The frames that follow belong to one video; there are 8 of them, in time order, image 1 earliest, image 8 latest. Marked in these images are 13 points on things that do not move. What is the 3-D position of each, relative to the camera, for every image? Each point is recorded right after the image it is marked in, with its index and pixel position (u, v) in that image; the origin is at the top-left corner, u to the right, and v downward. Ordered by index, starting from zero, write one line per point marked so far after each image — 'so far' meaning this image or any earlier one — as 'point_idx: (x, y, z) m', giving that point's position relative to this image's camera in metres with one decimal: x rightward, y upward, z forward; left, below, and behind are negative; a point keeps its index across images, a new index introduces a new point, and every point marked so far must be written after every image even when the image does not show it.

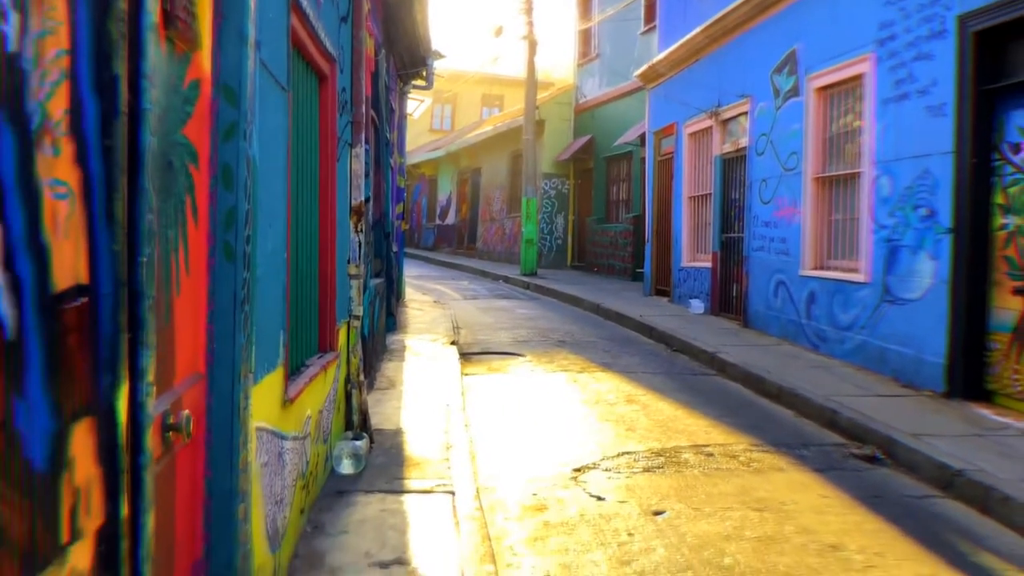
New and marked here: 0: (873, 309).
0: (+3.0, -0.2, +7.6) m
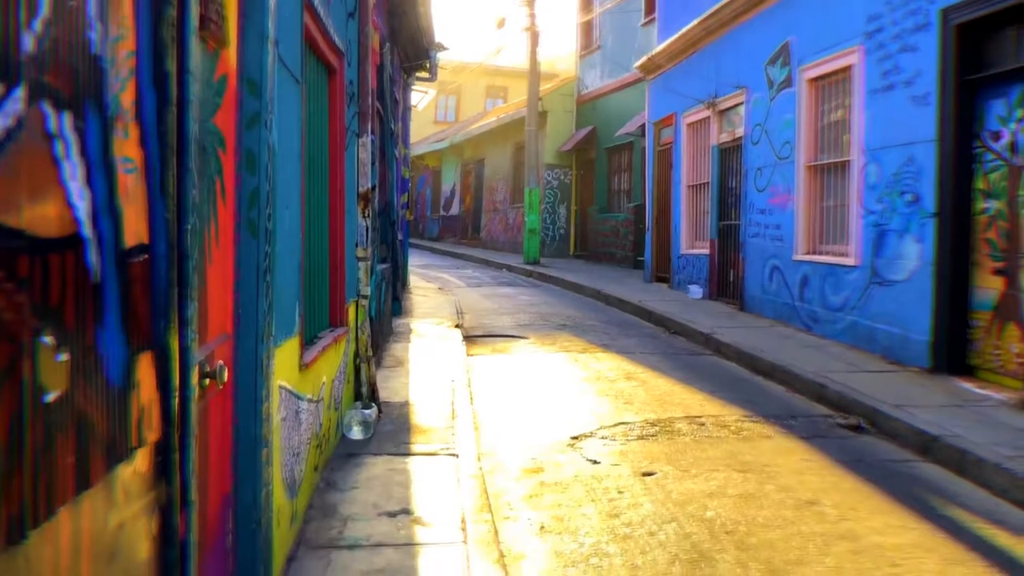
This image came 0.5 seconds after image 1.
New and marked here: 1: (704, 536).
0: (+3.0, 0.0, +7.9) m
1: (+0.8, -1.0, +3.9) m
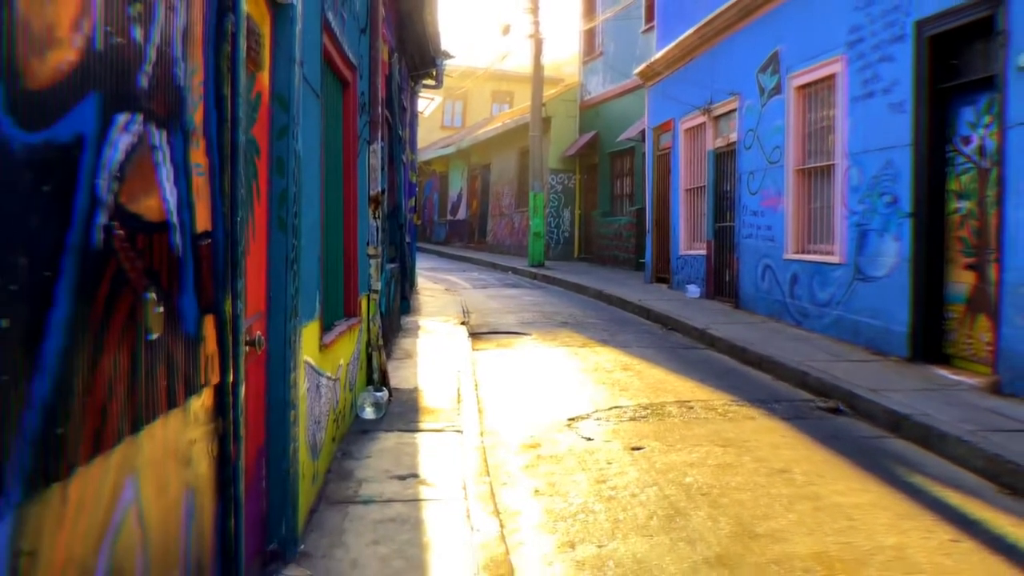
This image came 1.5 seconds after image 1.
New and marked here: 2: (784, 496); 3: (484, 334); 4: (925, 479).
0: (+3.0, 0.0, +8.3) m
1: (+0.8, -1.0, +4.3) m
2: (+1.3, -1.0, +4.3) m
3: (-0.3, -0.5, +10.6) m
4: (+2.1, -1.0, +4.7) m
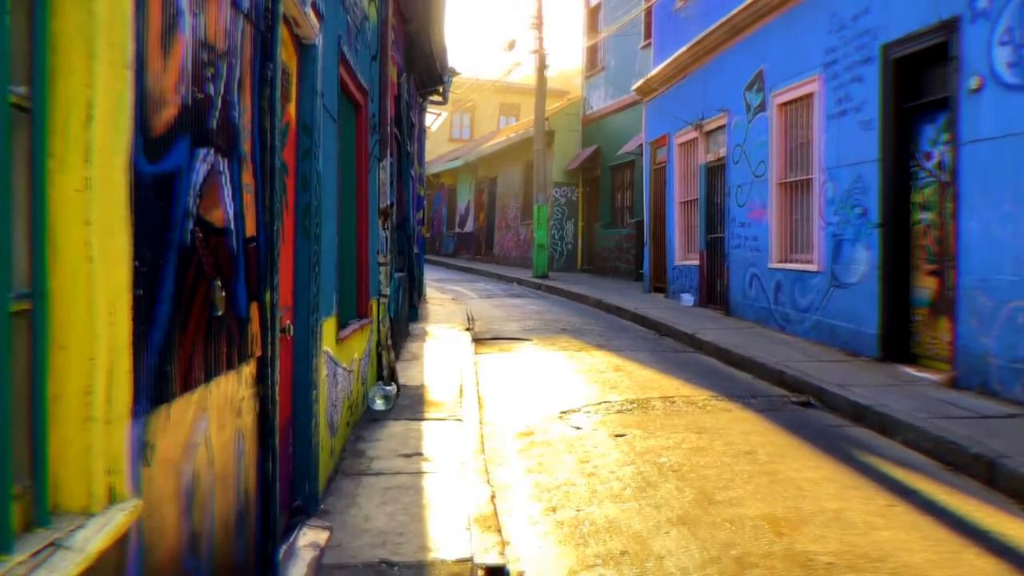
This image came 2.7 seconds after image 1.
0: (+3.0, -0.1, +8.9) m
1: (+0.8, -1.0, +4.9) m
2: (+1.2, -1.0, +4.9) m
3: (-0.3, -0.6, +11.2) m
4: (+2.1, -1.0, +5.3) m
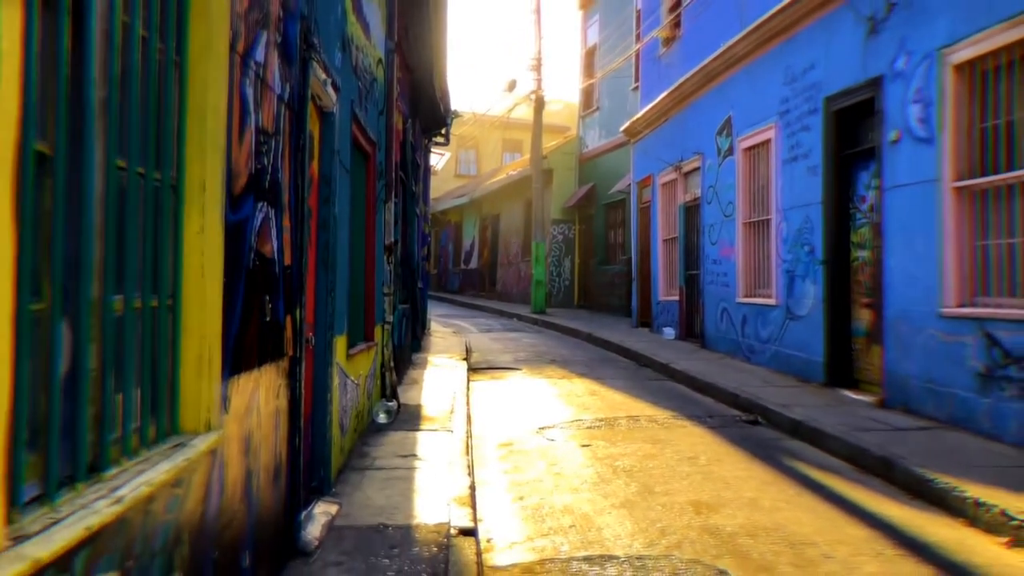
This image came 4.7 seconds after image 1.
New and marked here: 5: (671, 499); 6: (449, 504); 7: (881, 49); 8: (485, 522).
0: (+2.9, -0.4, +9.9) m
1: (+0.6, -1.2, +5.9) m
2: (+1.1, -1.2, +5.8) m
3: (-0.4, -1.1, +12.1) m
4: (+1.9, -1.2, +6.2) m
5: (+0.9, -1.2, +5.1) m
6: (-0.3, -1.1, +4.7) m
7: (+3.2, +2.2, +8.0) m
8: (-0.1, -1.2, +4.6) m
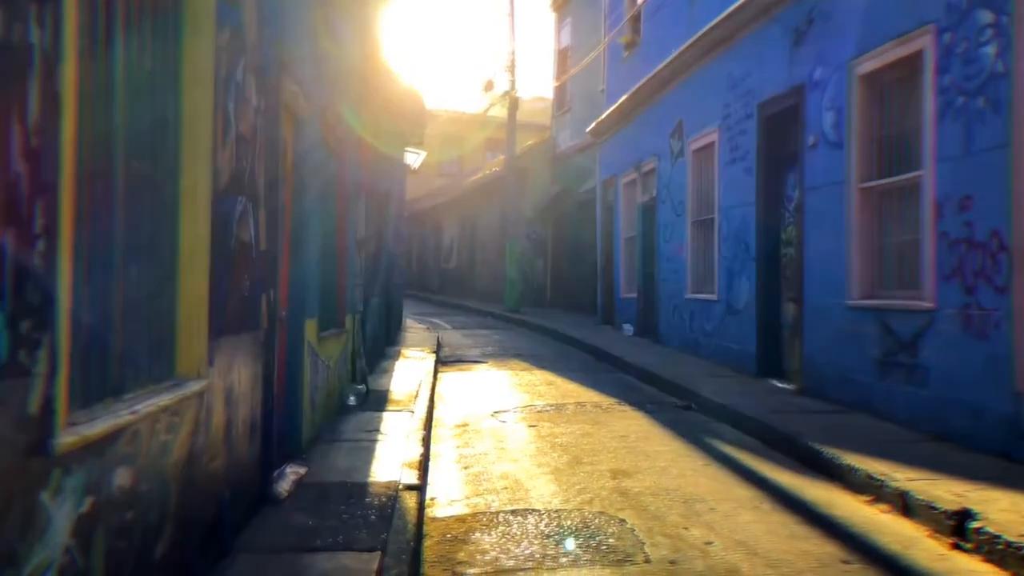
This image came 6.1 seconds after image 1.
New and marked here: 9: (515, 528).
0: (+2.4, -0.4, +10.7) m
1: (+0.3, -1.1, +6.7) m
2: (+0.7, -1.1, +6.7) m
3: (-0.9, -1.0, +12.9) m
4: (+1.6, -1.2, +7.1) m
5: (+0.5, -1.2, +5.9) m
6: (-0.7, -1.1, +5.5) m
7: (+2.8, +2.2, +8.8) m
8: (-0.5, -1.2, +5.4) m
9: (0.0, -1.2, +4.5) m
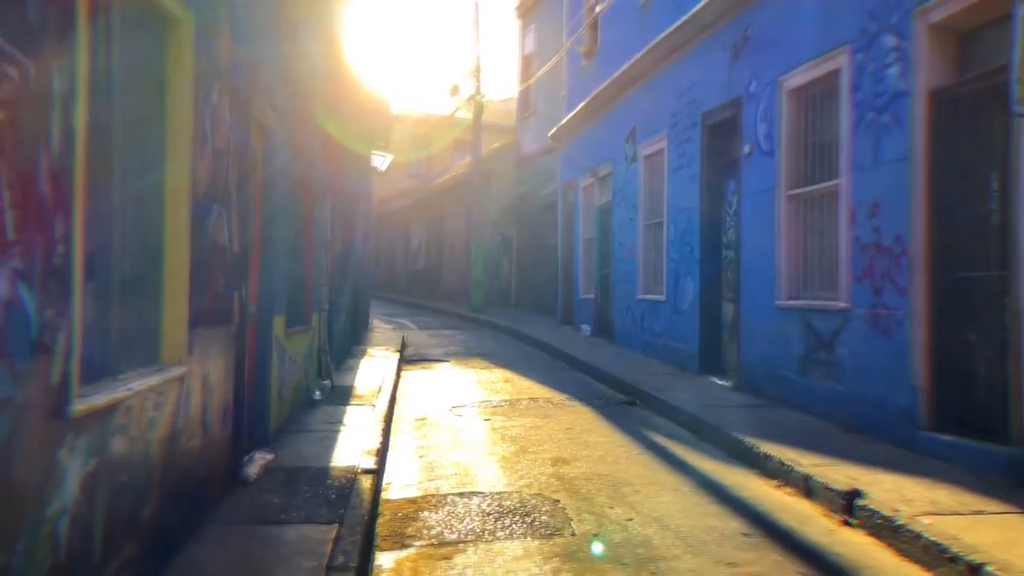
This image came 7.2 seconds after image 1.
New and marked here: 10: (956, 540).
0: (+1.9, -0.4, +11.4) m
1: (-0.1, -1.2, +7.2) m
2: (+0.4, -1.2, +7.2) m
3: (-1.5, -1.0, +13.5) m
4: (+1.2, -1.2, +7.7) m
5: (+0.2, -1.2, +6.5) m
6: (-1.0, -1.1, +6.0) m
7: (+2.3, +2.2, +9.5) m
8: (-0.8, -1.2, +6.0) m
9: (-0.3, -1.2, +5.1) m
10: (+2.0, -1.1, +4.1) m
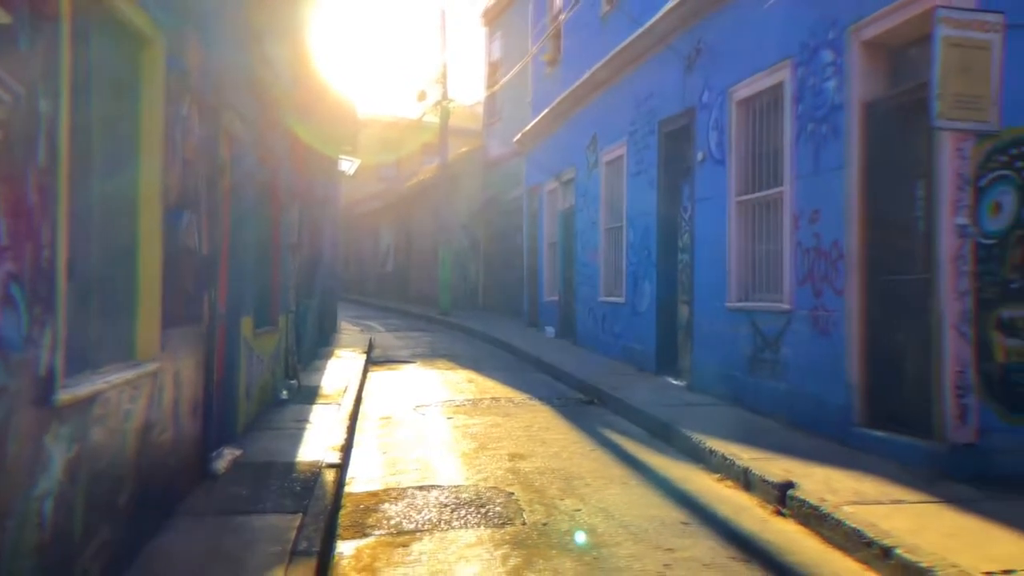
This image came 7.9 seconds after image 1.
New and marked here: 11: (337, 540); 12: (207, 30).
0: (+1.5, -0.4, +11.7) m
1: (-0.4, -1.2, +7.5) m
2: (0.0, -1.2, +7.5) m
3: (-2.0, -1.1, +13.7) m
4: (+0.9, -1.2, +8.0) m
5: (-0.1, -1.2, +6.8) m
6: (-1.3, -1.1, +6.3) m
7: (+1.9, +2.1, +9.8) m
8: (-1.1, -1.2, +6.2) m
9: (-0.5, -1.2, +5.3) m
10: (+1.7, -1.1, +4.5) m
11: (-0.9, -1.2, +4.5) m
12: (-1.8, +1.5, +5.5) m
